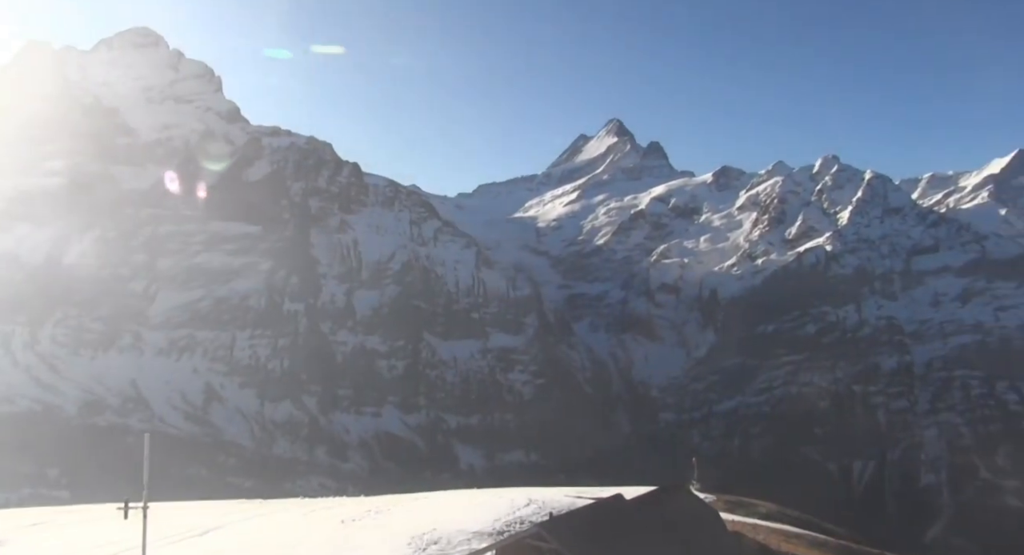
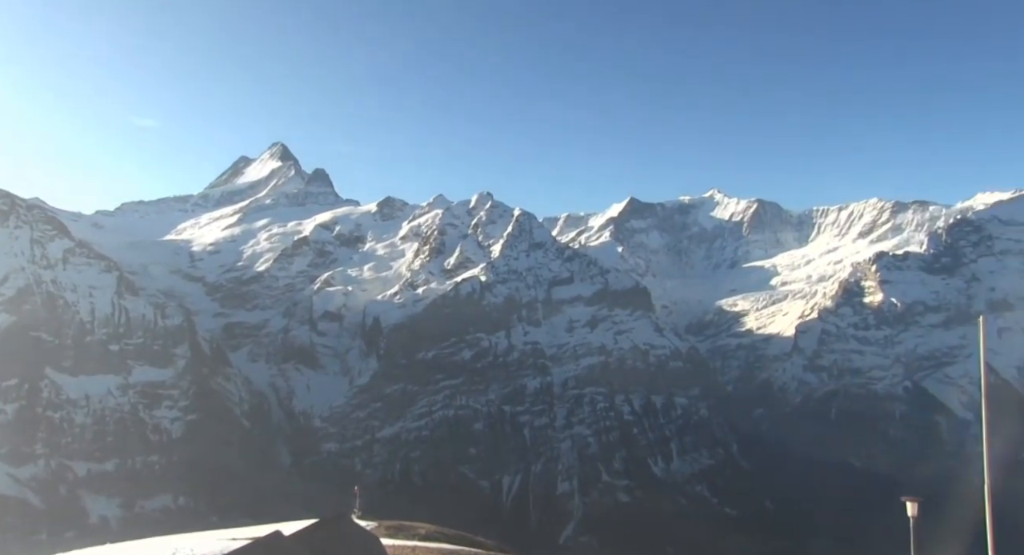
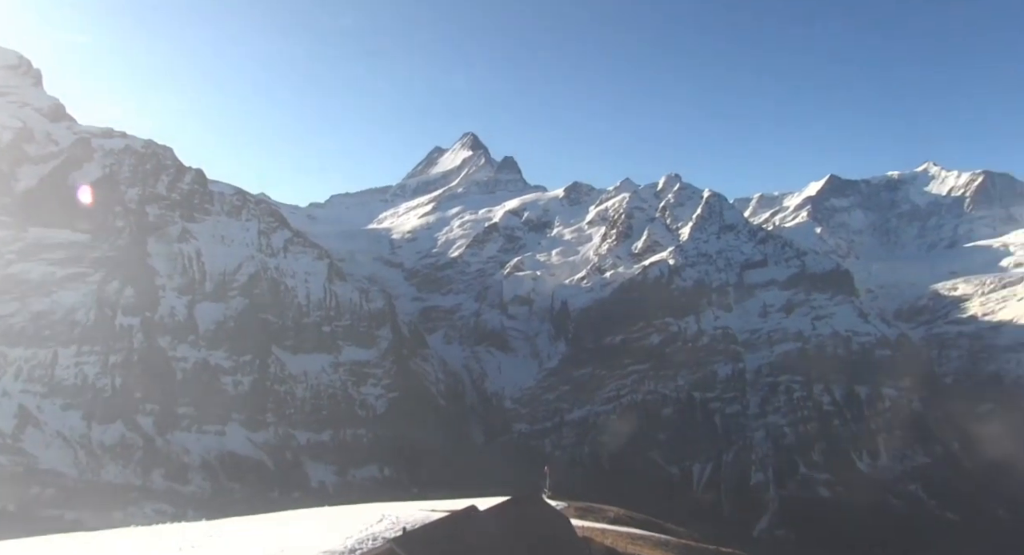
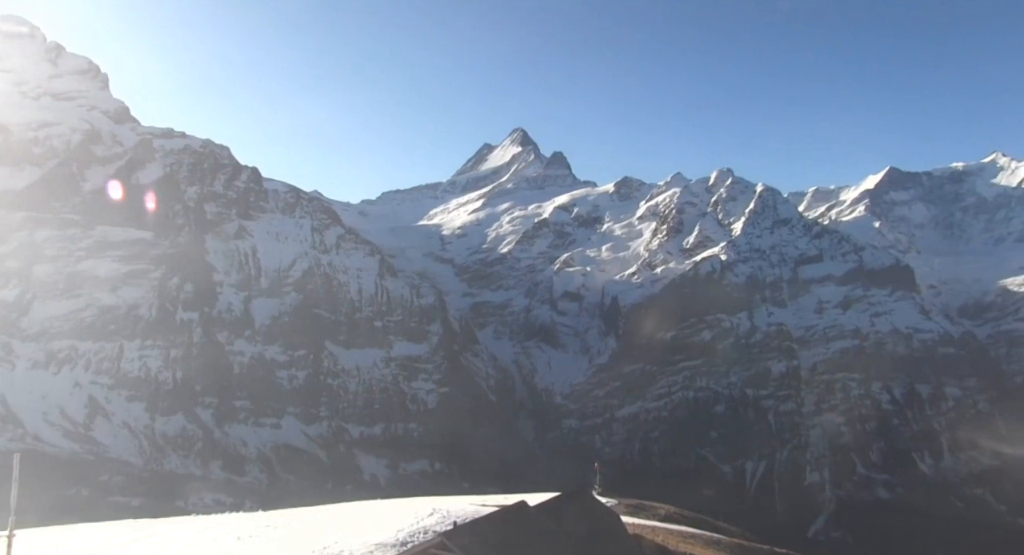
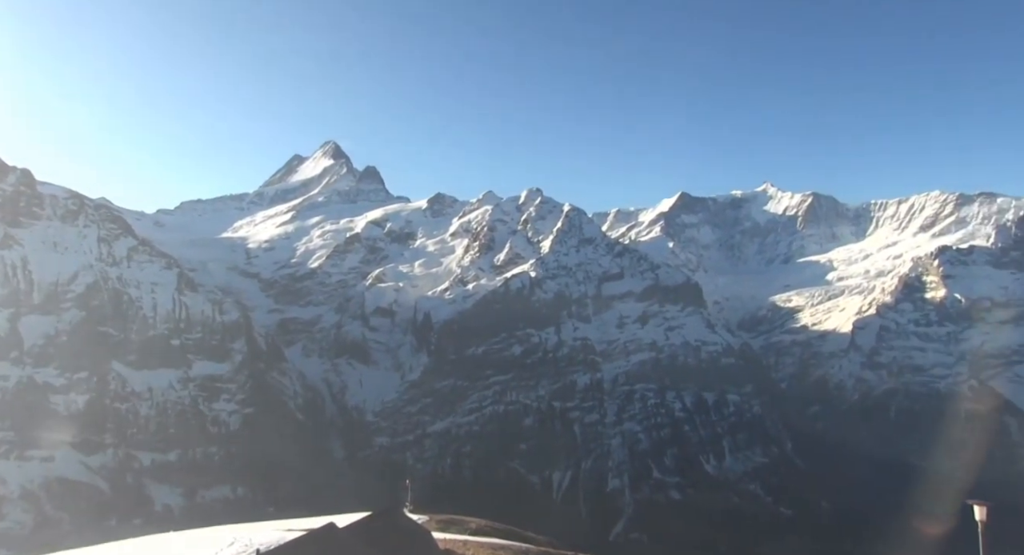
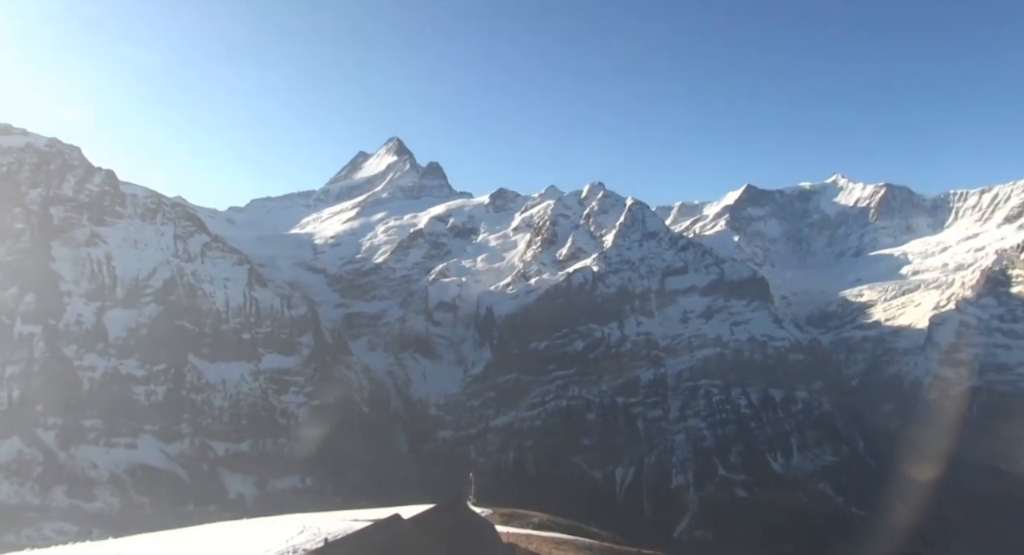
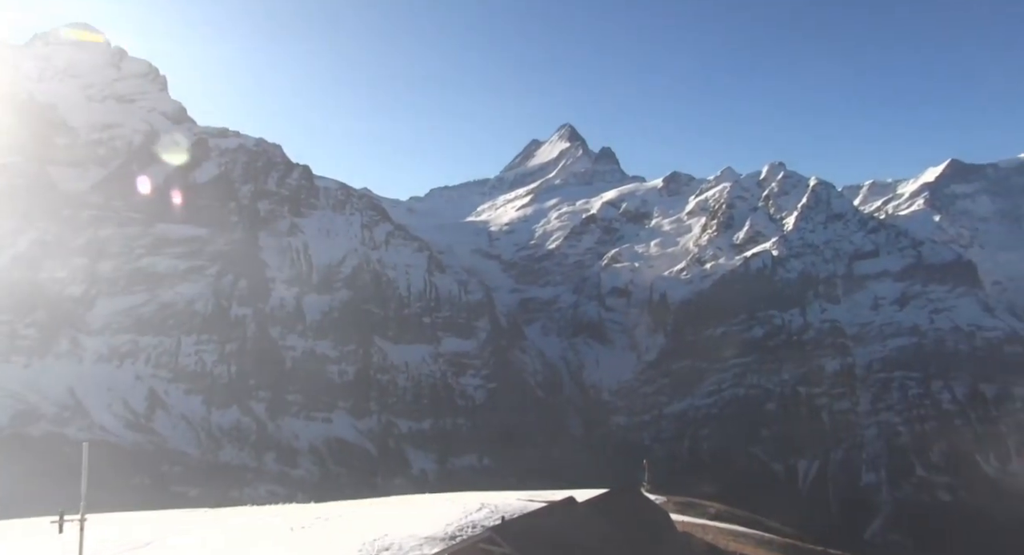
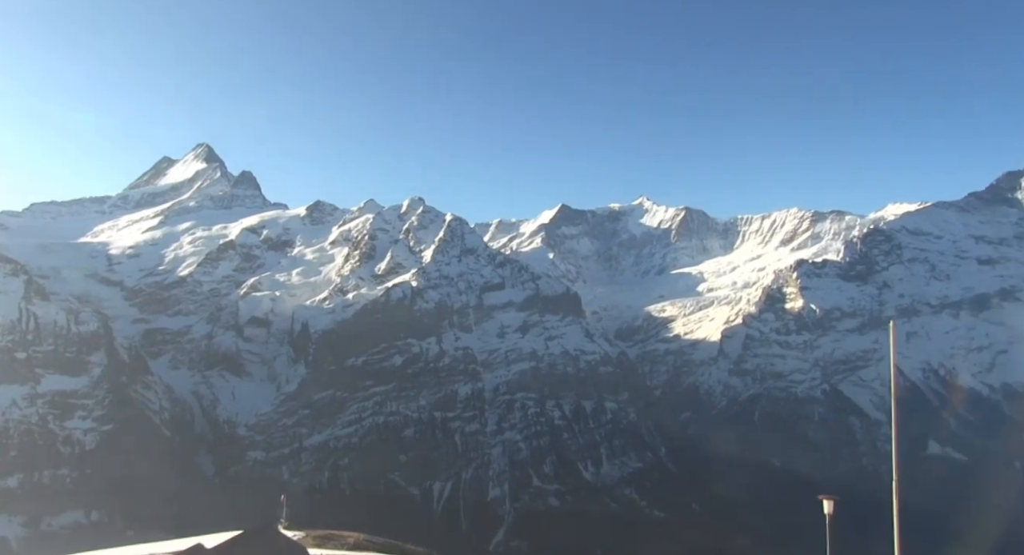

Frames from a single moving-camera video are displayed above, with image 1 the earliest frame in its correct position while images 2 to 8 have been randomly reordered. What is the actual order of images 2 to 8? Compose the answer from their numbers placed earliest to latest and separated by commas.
7, 4, 3, 6, 5, 2, 8
